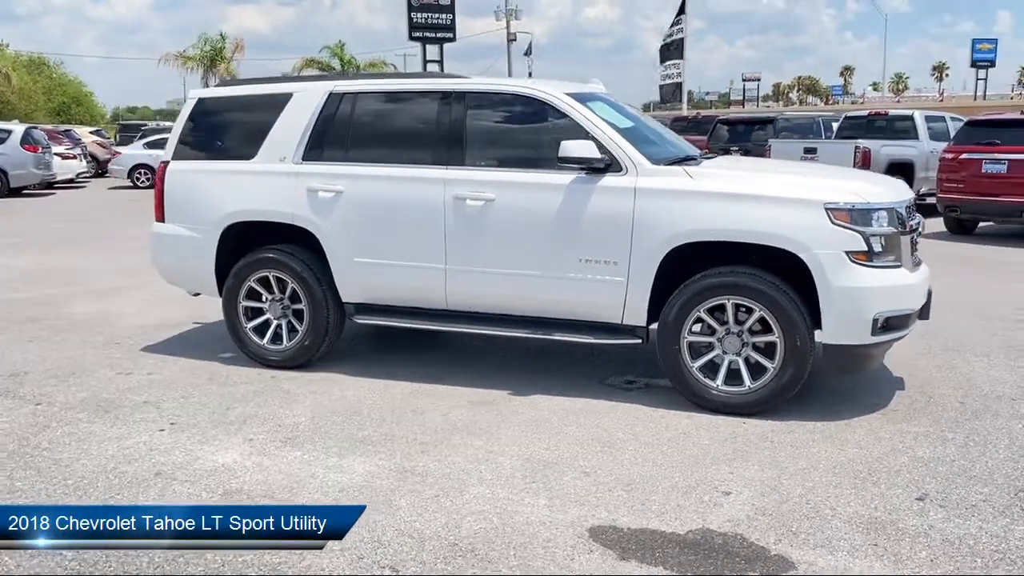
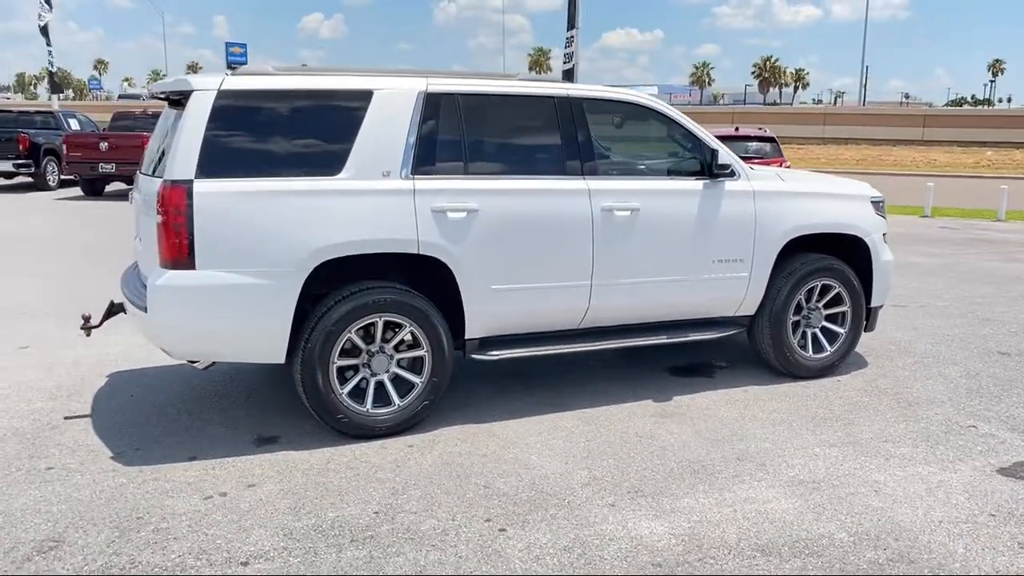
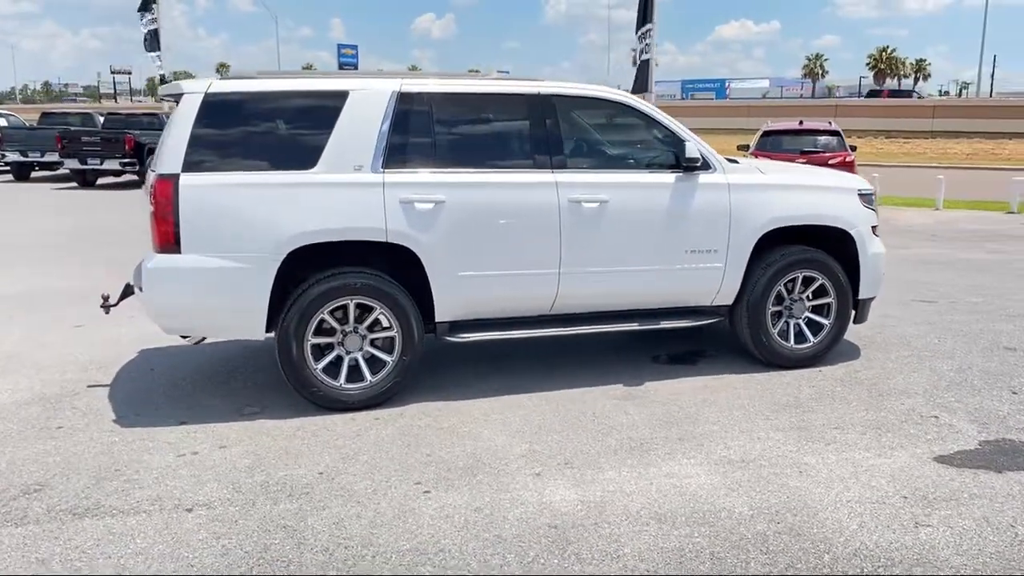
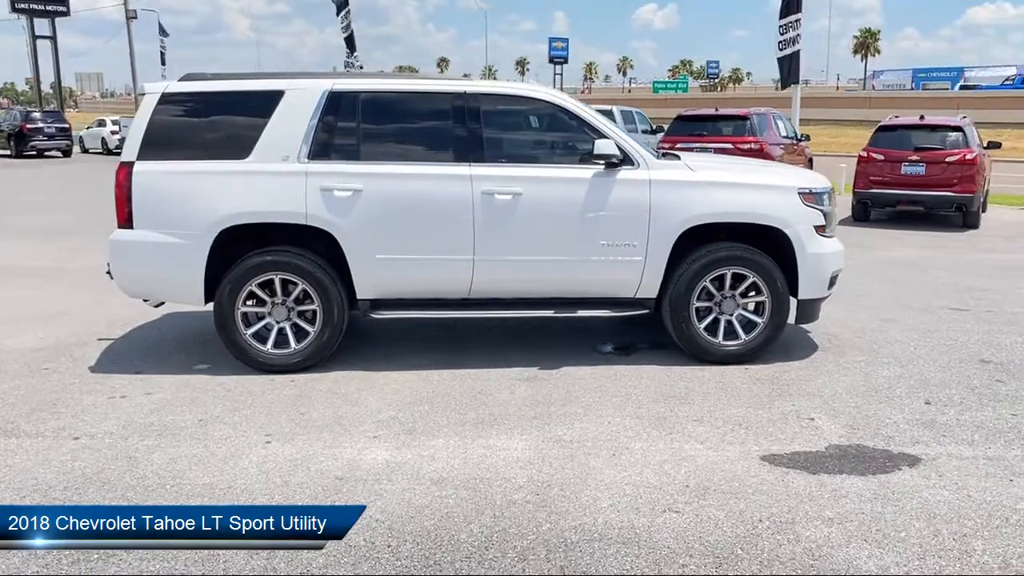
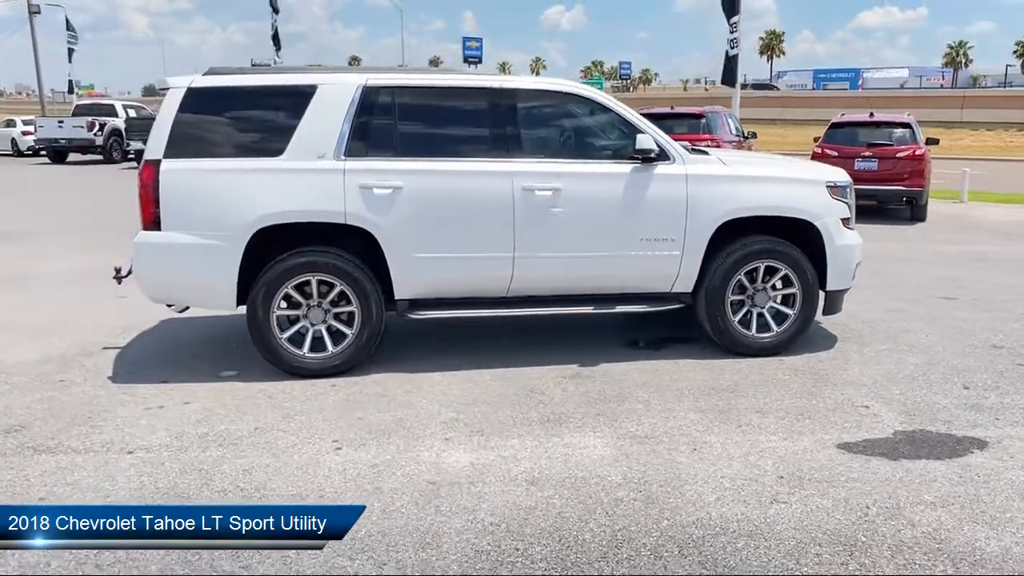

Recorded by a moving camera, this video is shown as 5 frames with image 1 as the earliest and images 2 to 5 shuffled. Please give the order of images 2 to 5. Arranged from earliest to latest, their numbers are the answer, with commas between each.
4, 5, 3, 2
